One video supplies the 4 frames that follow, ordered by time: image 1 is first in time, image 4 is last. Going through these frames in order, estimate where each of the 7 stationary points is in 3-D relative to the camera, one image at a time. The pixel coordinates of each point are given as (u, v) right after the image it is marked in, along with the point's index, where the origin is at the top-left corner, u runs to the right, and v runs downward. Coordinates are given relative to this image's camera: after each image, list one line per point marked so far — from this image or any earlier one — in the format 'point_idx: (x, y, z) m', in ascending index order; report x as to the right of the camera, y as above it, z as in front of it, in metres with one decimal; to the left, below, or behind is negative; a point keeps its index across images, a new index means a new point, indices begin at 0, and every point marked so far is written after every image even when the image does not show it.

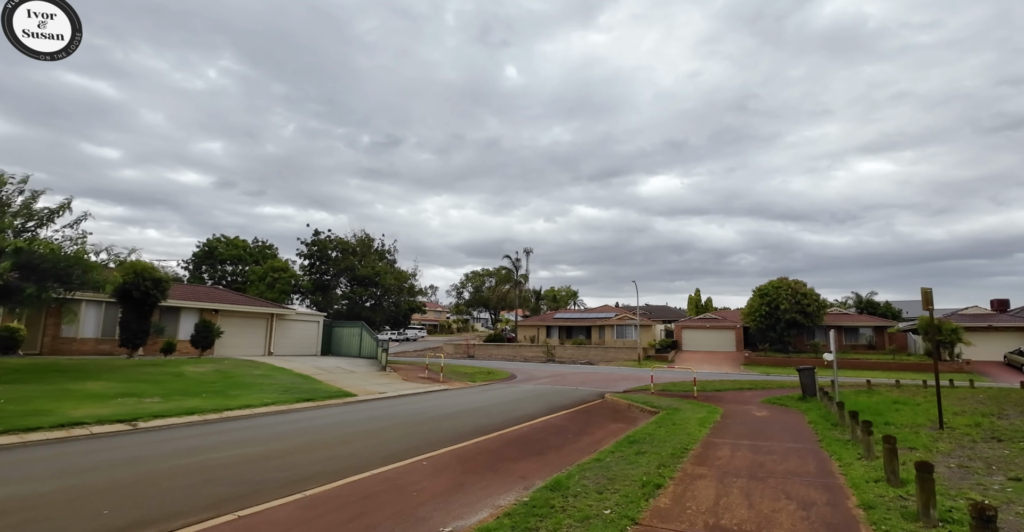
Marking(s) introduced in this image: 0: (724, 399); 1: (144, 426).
0: (+6.7, -4.2, +16.1) m
1: (-7.8, -3.4, +10.7) m
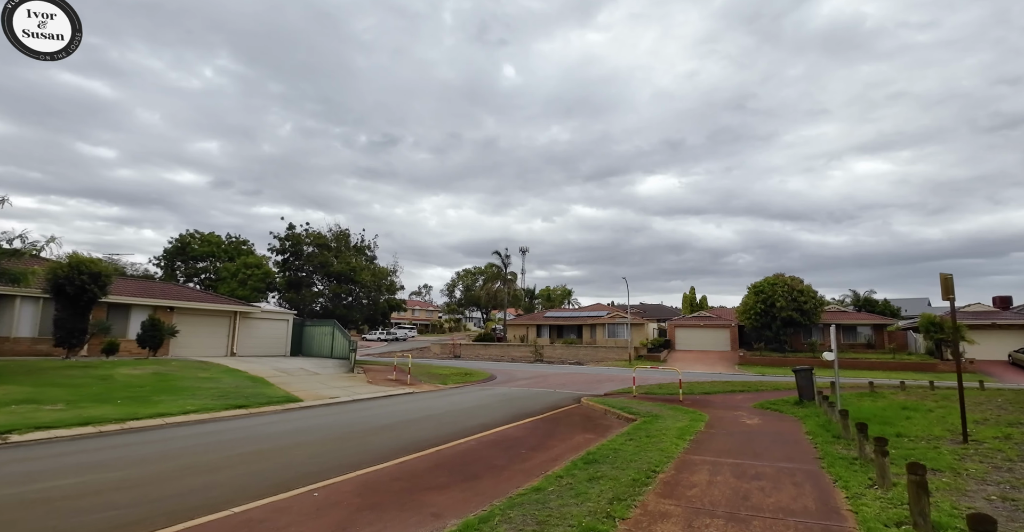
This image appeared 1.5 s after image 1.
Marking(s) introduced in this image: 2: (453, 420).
0: (+5.7, -3.9, +14.4) m
1: (-8.8, -3.1, +9.0) m
2: (-1.3, -3.5, +11.6) m
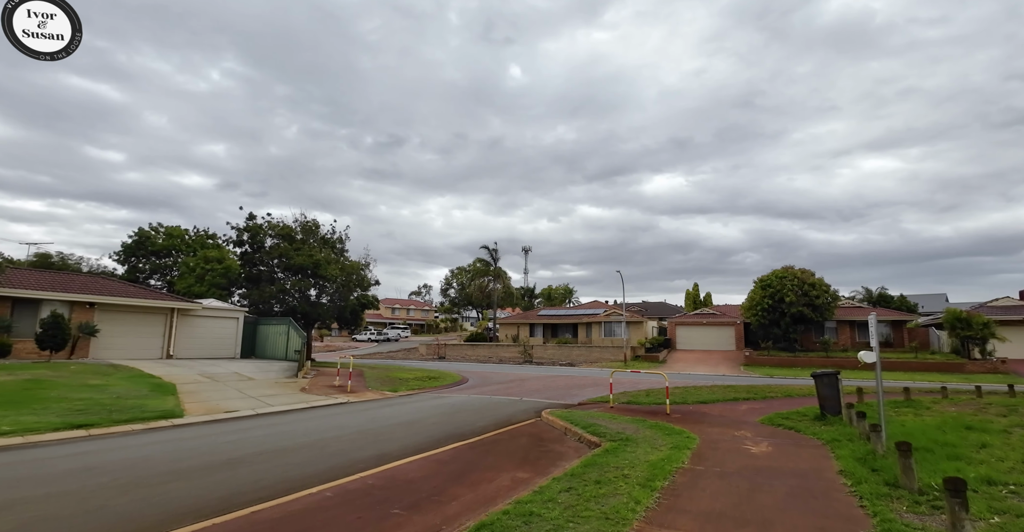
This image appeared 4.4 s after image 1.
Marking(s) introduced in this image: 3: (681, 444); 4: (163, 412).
0: (+4.3, -3.4, +11.2) m
1: (-10.2, -2.6, +5.9) m
2: (-2.7, -3.0, +8.5) m
3: (+2.8, -2.9, +8.2) m
4: (-8.1, -3.4, +11.7) m
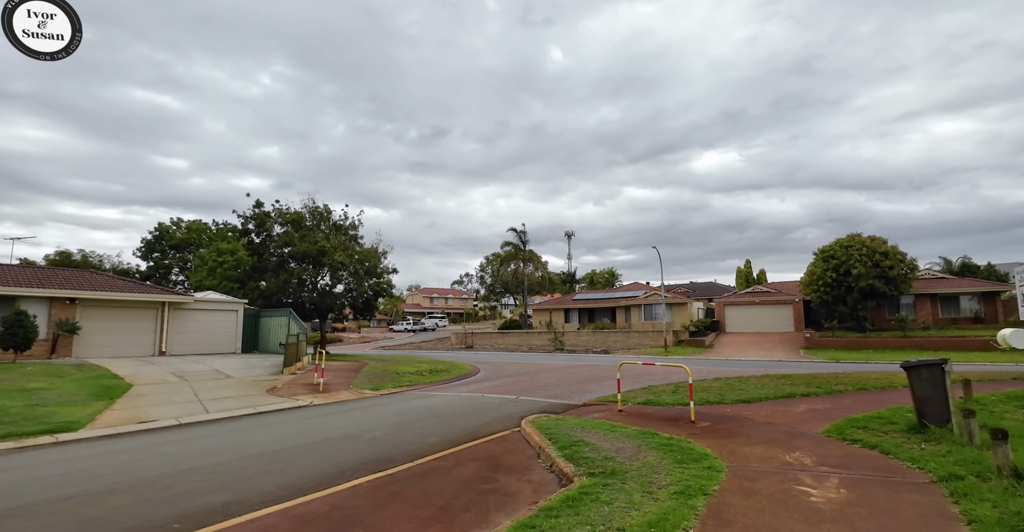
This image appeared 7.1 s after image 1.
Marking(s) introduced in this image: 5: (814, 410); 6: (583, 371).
0: (+3.7, -2.6, +8.1) m
1: (-11.3, -2.5, +4.1) m
2: (-3.6, -2.6, +6.0) m
3: (+1.9, -2.2, +5.2) m
4: (-8.6, -3.0, +9.7) m
5: (+5.7, -2.7, +9.5) m
6: (+2.9, -4.1, +19.7) m
